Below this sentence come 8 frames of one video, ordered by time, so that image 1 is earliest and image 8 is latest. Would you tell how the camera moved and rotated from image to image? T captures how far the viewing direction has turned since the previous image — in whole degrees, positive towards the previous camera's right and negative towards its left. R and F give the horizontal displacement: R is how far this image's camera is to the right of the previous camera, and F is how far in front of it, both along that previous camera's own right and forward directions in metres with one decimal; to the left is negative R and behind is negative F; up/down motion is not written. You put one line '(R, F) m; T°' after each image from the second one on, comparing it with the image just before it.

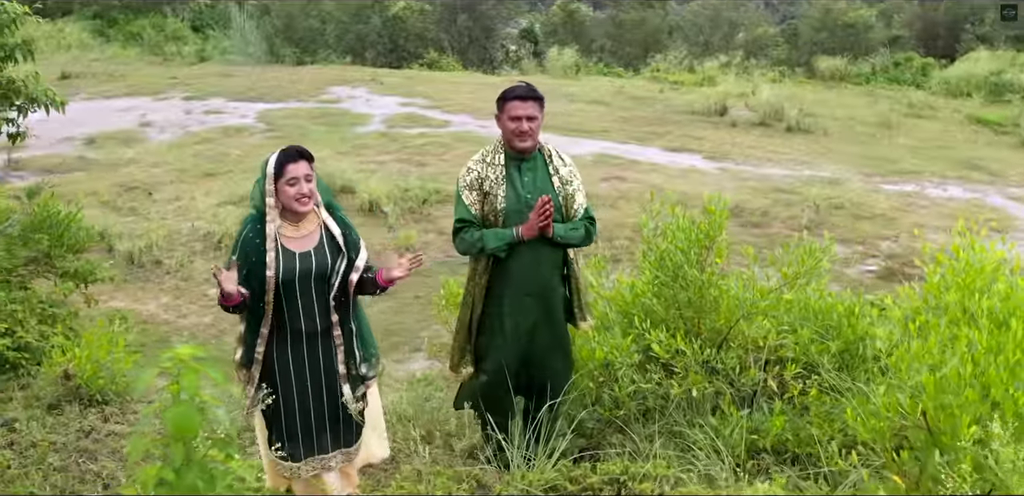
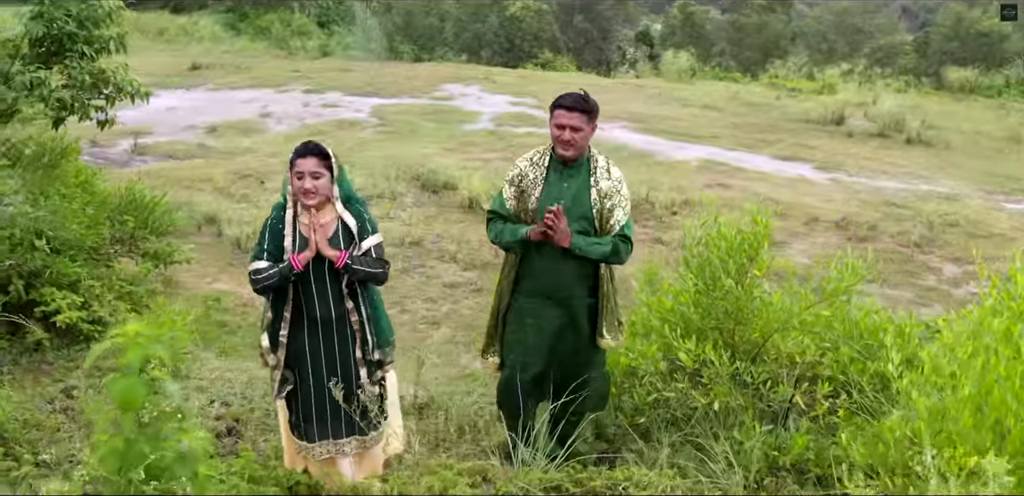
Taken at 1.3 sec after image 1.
(+0.3, 0.0) m; -7°
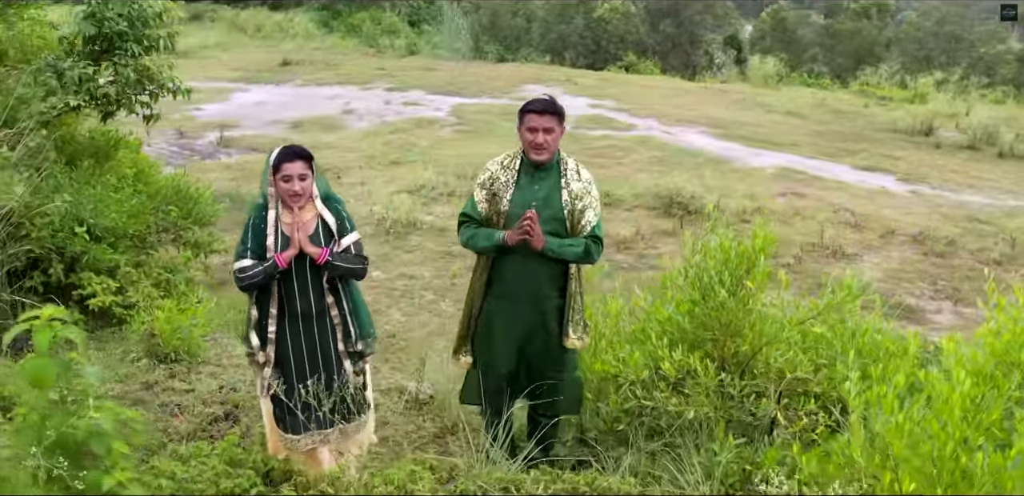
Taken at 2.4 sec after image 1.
(+0.3, 0.0) m; -5°
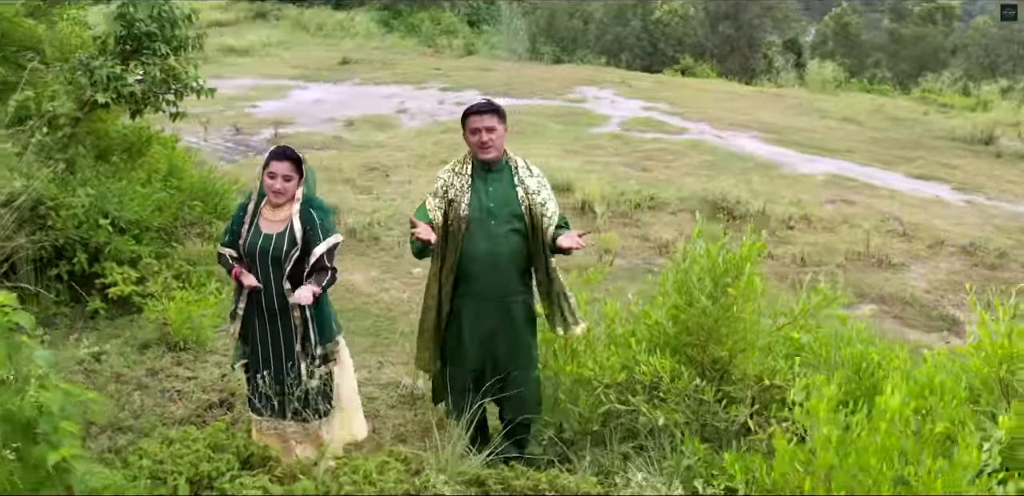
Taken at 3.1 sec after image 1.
(+0.3, -0.1) m; -4°
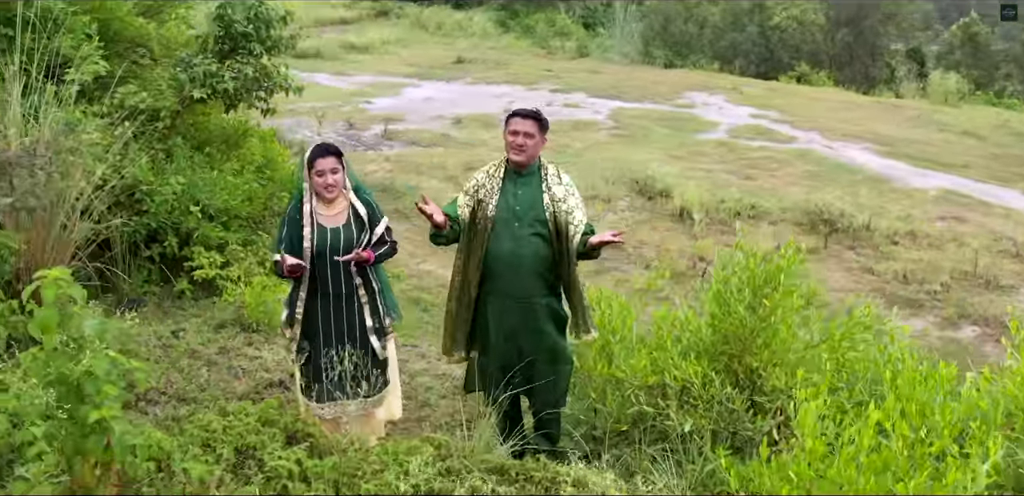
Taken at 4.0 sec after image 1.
(+0.3, -0.1) m; -7°
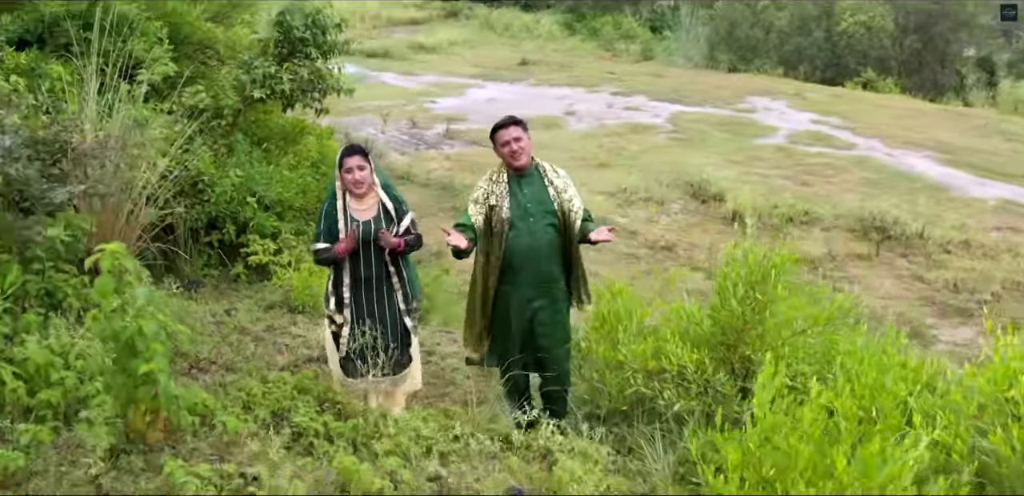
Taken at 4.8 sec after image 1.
(+0.2, -0.3) m; -4°
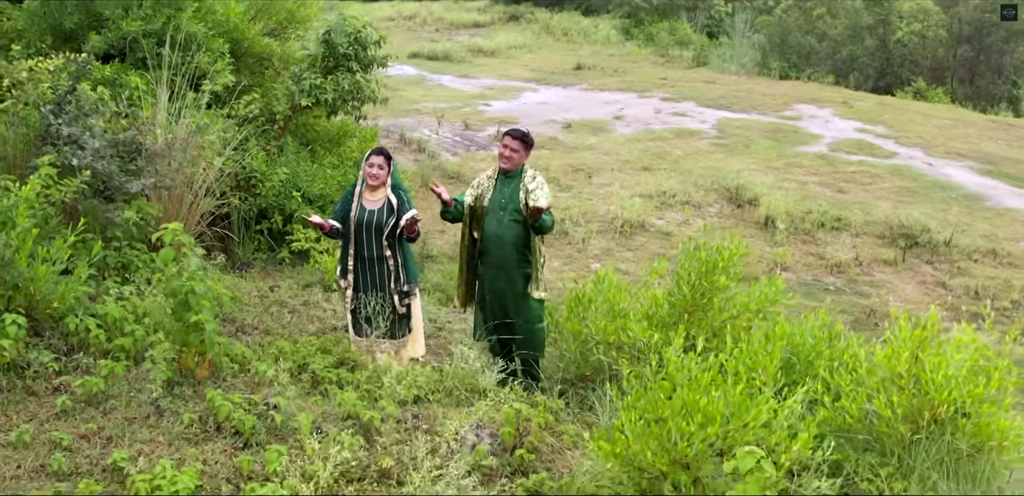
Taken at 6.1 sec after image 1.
(+0.4, -0.8) m; -4°
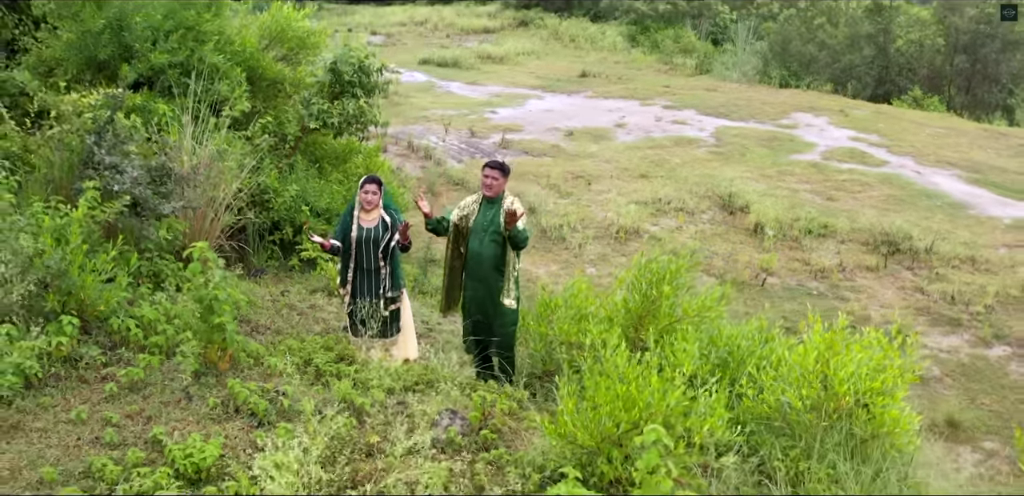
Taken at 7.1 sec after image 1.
(+0.2, -0.7) m; -1°
